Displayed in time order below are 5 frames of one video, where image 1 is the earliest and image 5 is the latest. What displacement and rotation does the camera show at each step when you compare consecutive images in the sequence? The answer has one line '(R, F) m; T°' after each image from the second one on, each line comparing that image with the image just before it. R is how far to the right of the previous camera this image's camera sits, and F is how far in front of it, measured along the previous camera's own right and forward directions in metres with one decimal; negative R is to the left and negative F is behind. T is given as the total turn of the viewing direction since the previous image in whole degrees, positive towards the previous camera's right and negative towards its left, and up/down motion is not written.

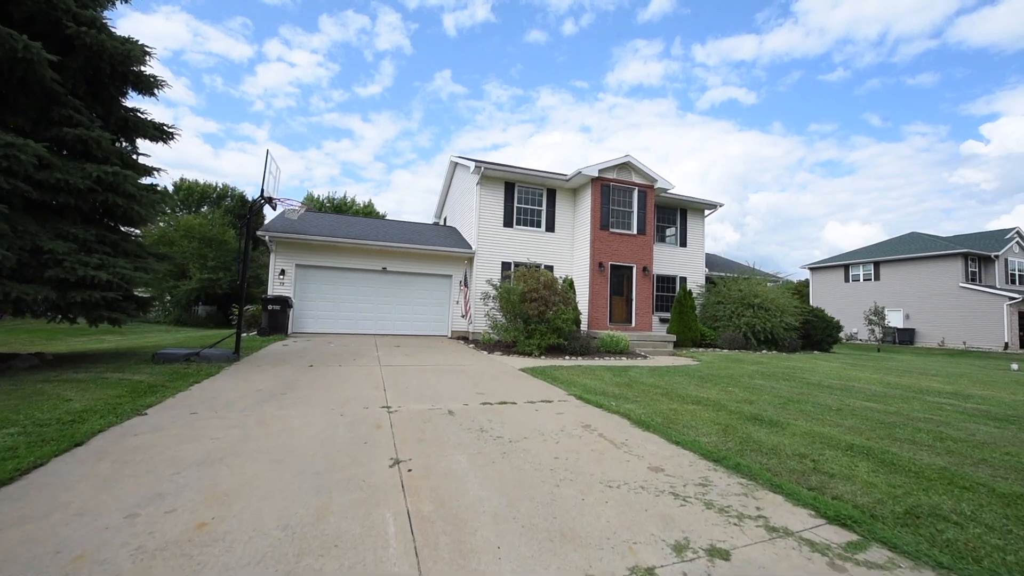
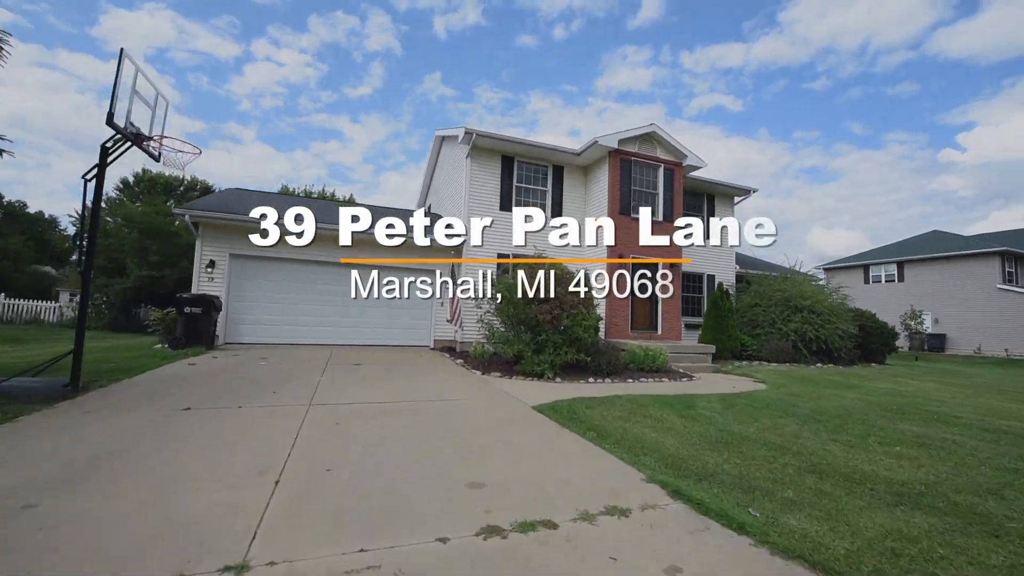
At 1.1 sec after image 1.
(-0.3, +3.0) m; +1°
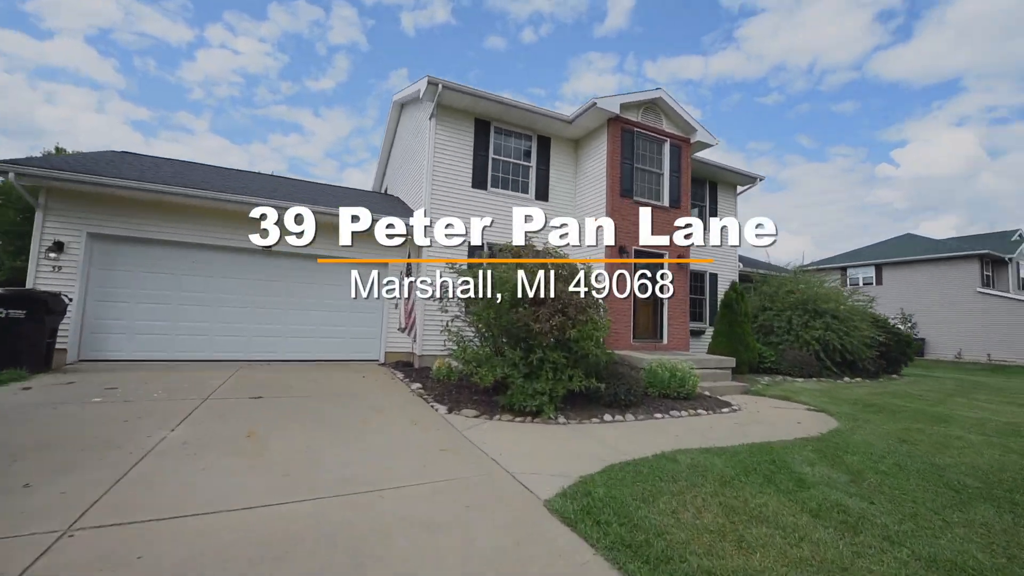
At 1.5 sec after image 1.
(-0.2, +2.6) m; +4°
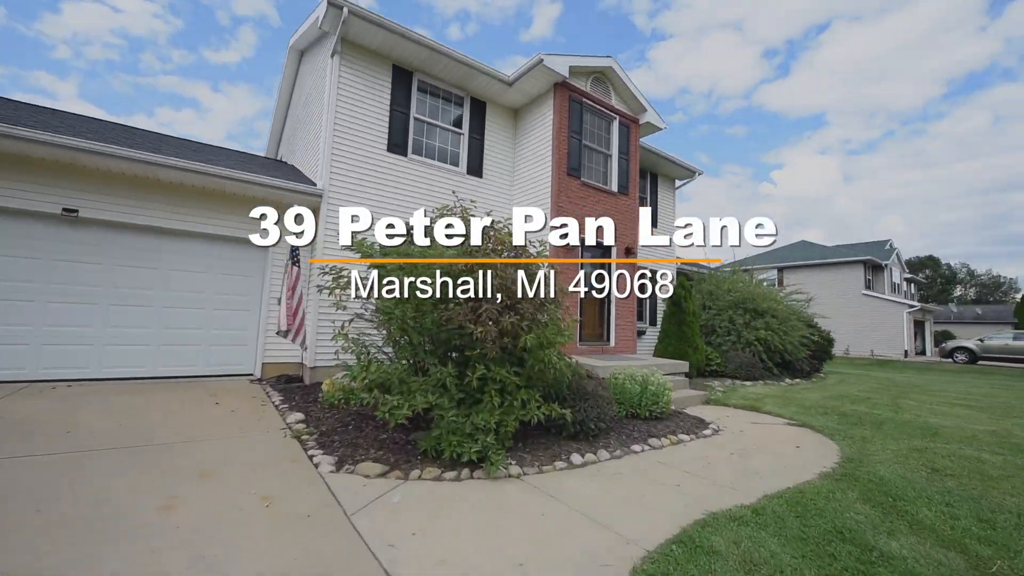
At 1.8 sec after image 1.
(-0.1, +1.8) m; +10°
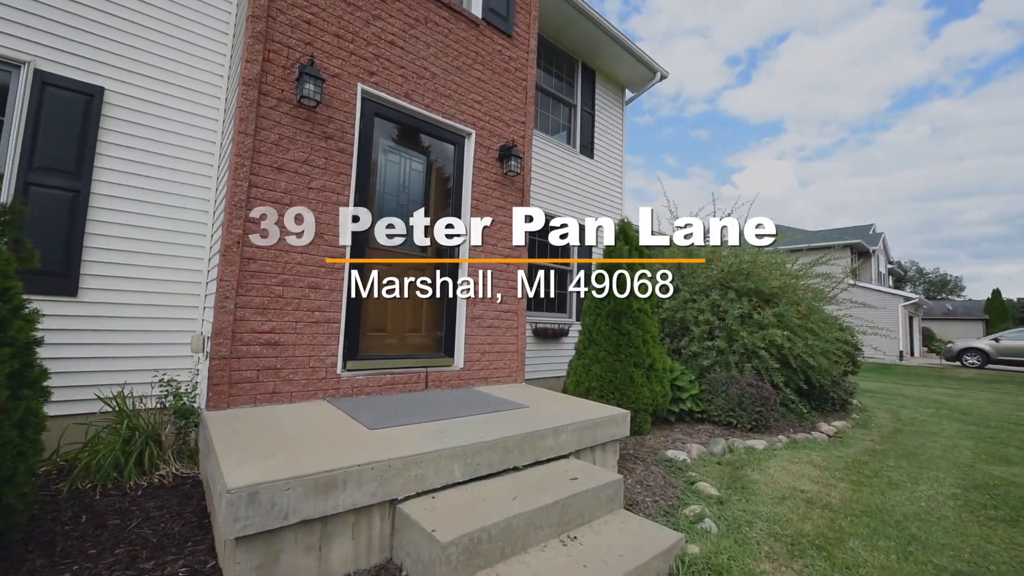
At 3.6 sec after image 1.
(+2.4, +5.2) m; +4°
